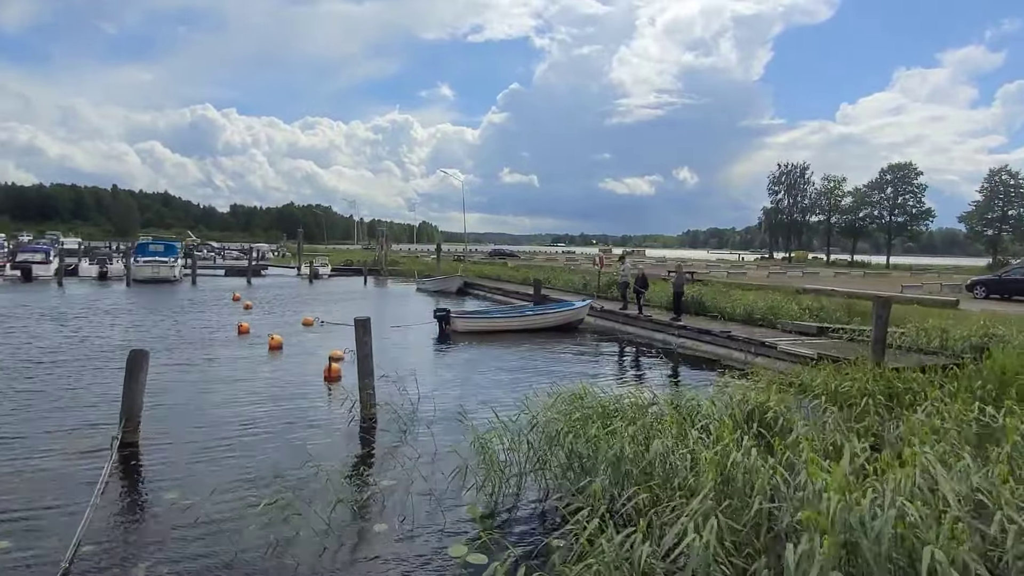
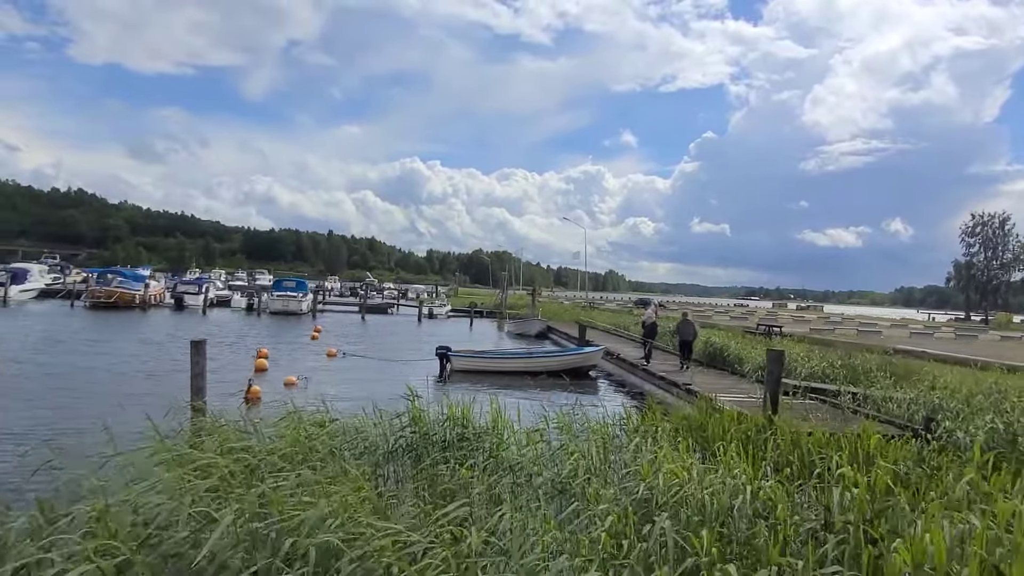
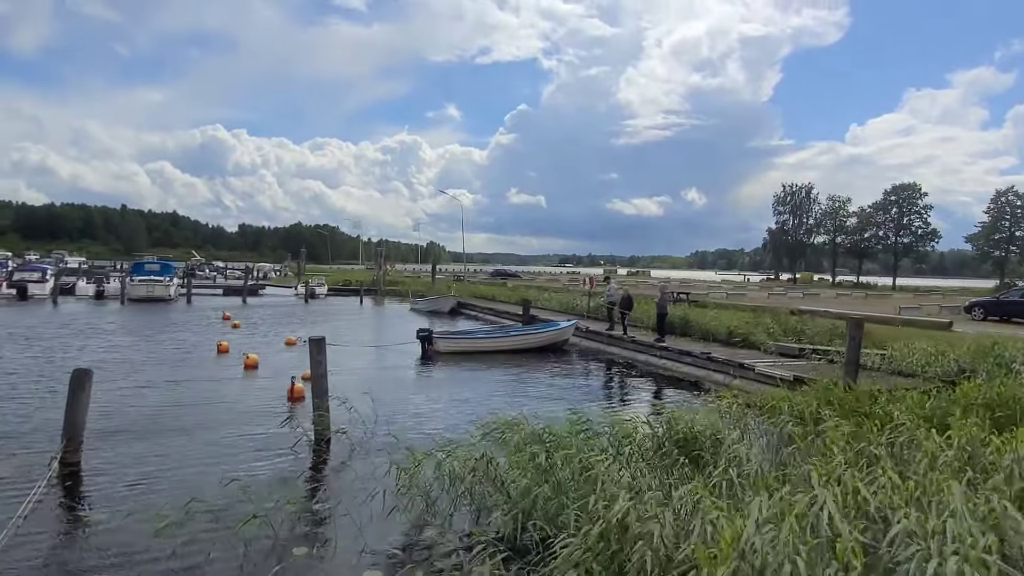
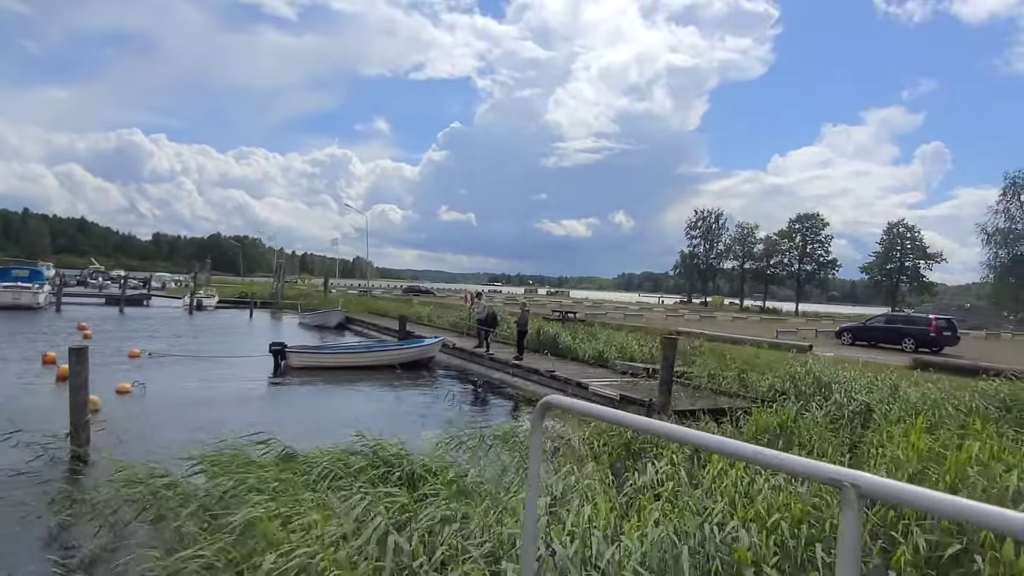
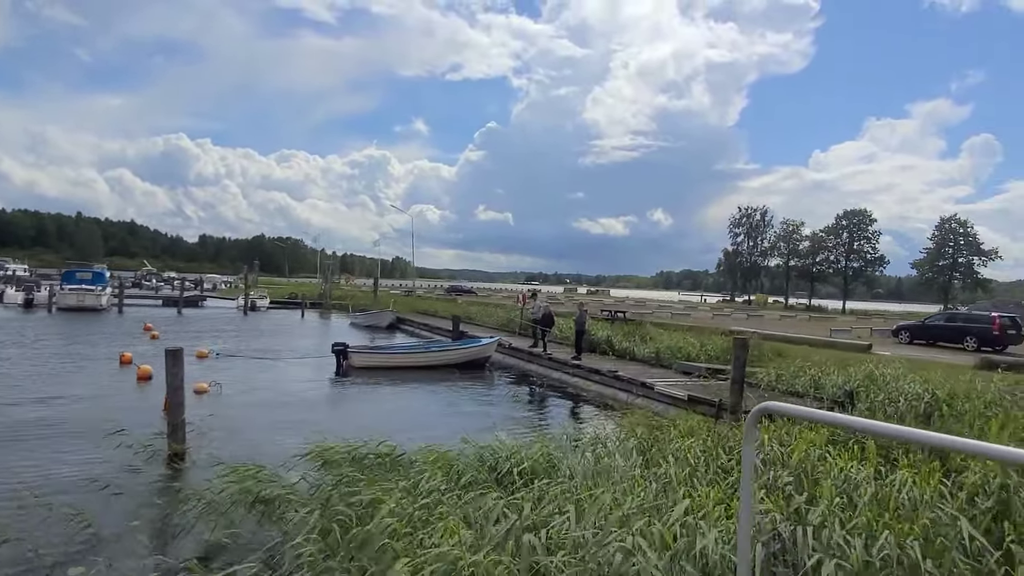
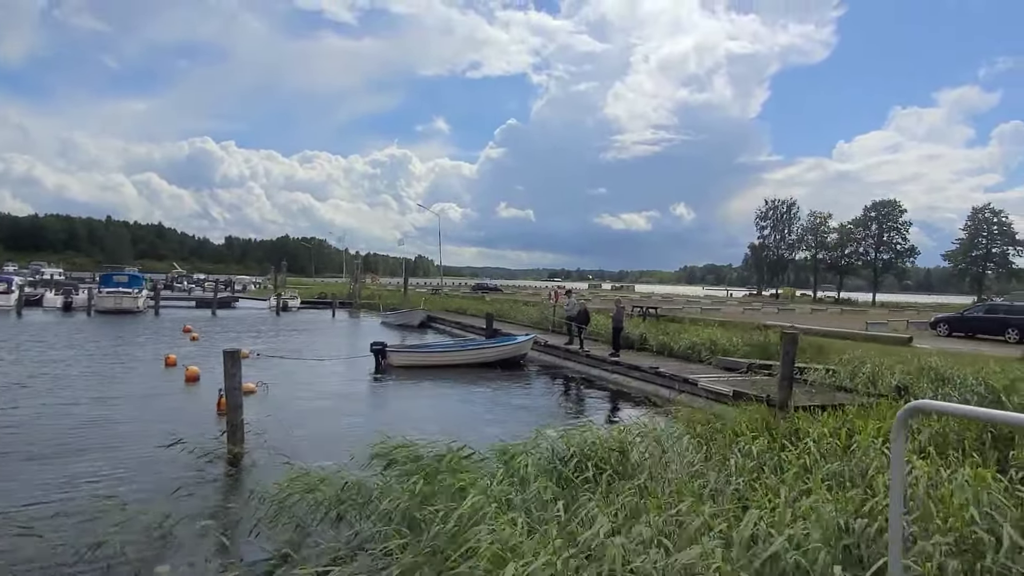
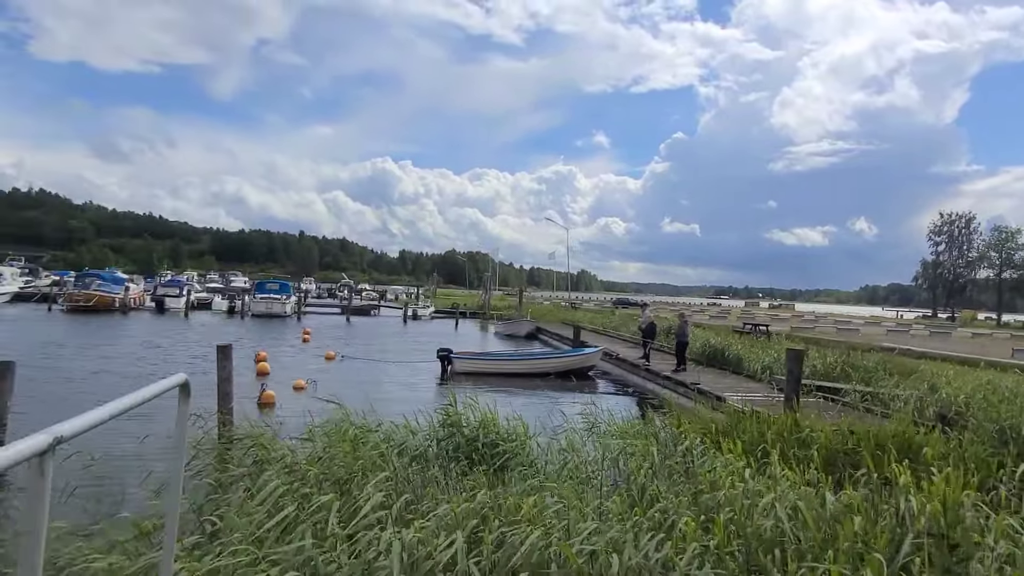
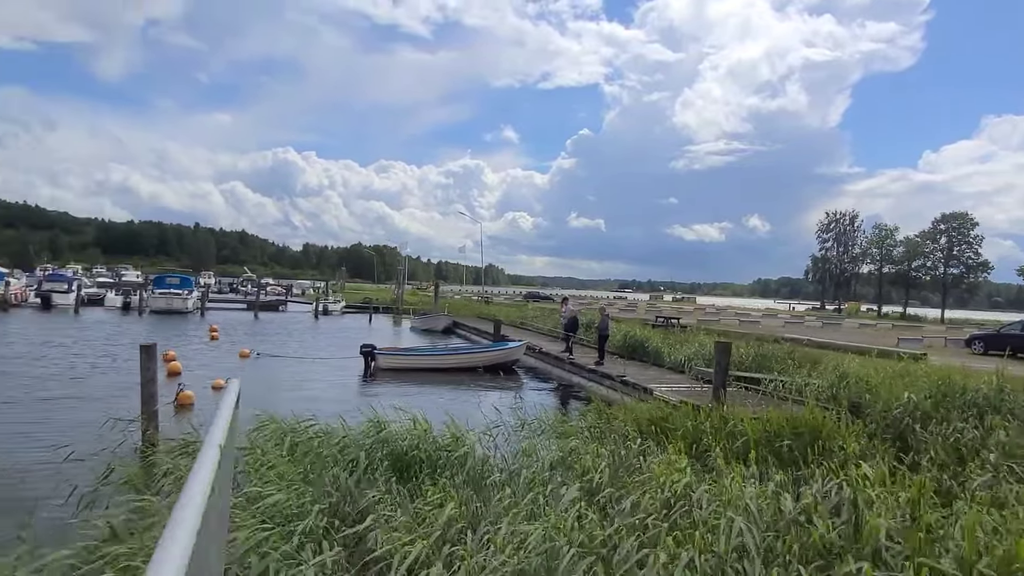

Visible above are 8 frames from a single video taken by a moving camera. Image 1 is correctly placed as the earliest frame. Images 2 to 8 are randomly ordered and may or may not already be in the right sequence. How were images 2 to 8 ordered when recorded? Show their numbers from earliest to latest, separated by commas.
3, 6, 5, 4, 8, 7, 2
